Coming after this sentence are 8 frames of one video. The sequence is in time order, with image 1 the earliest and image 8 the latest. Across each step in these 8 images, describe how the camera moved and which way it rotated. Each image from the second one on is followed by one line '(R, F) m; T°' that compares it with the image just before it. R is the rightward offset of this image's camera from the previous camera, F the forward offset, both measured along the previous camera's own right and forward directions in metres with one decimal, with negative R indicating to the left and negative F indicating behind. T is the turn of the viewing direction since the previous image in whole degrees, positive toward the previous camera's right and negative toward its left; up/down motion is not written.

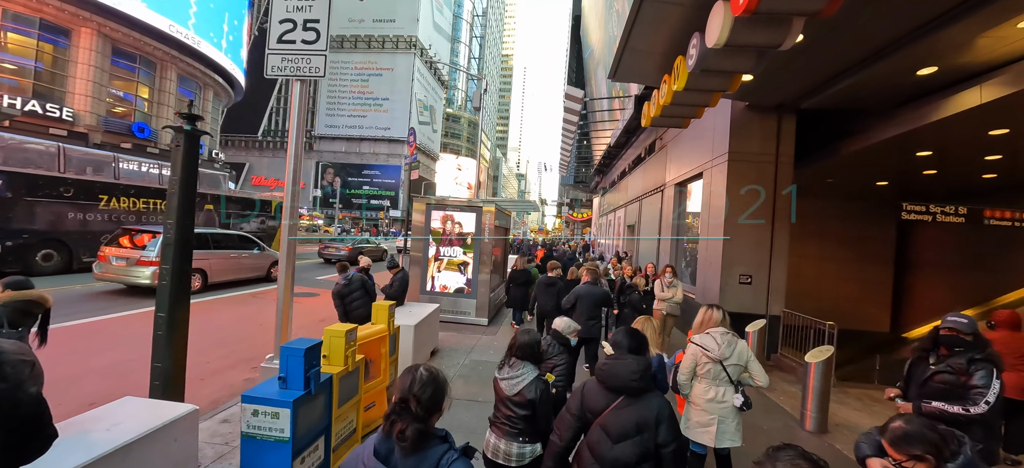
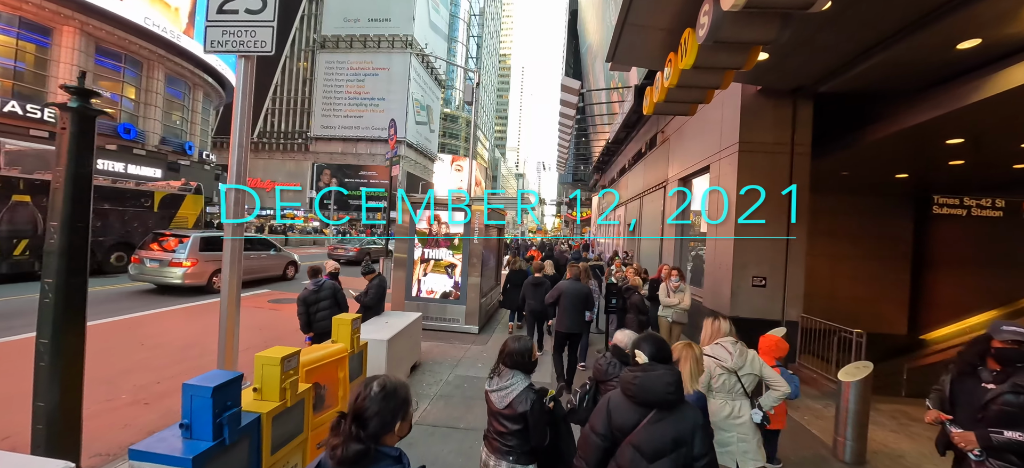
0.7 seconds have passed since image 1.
(+0.2, +0.6) m; 0°
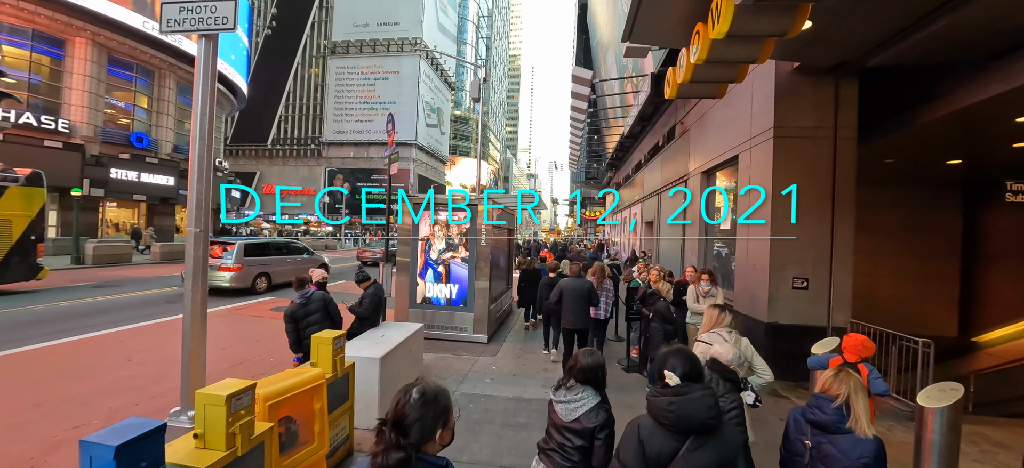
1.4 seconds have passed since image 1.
(+0.1, +0.6) m; -2°
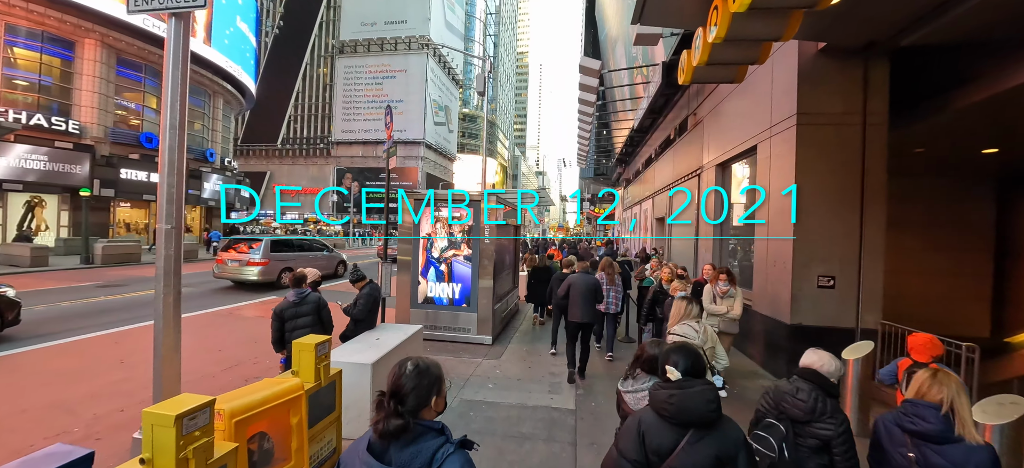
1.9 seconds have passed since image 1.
(+0.1, +0.3) m; -1°
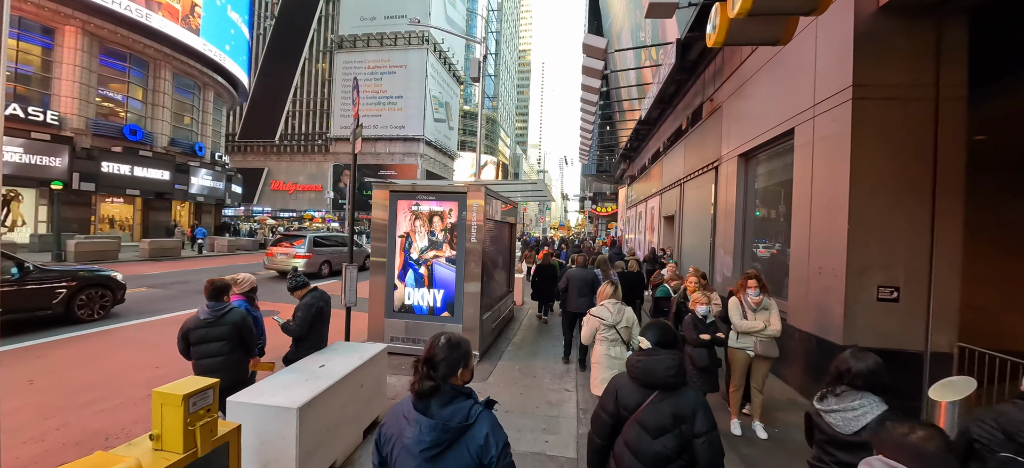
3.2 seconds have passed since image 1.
(+0.2, +1.0) m; 0°
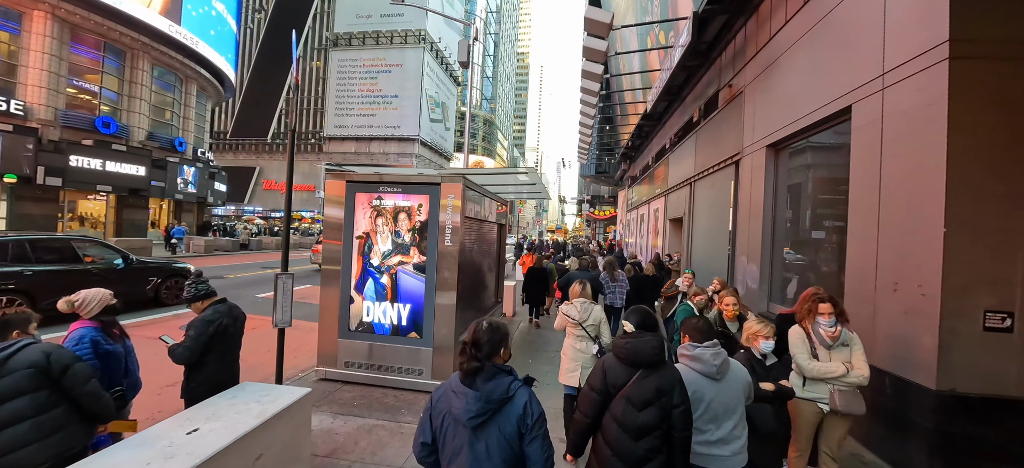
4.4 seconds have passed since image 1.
(+0.2, +1.1) m; 0°
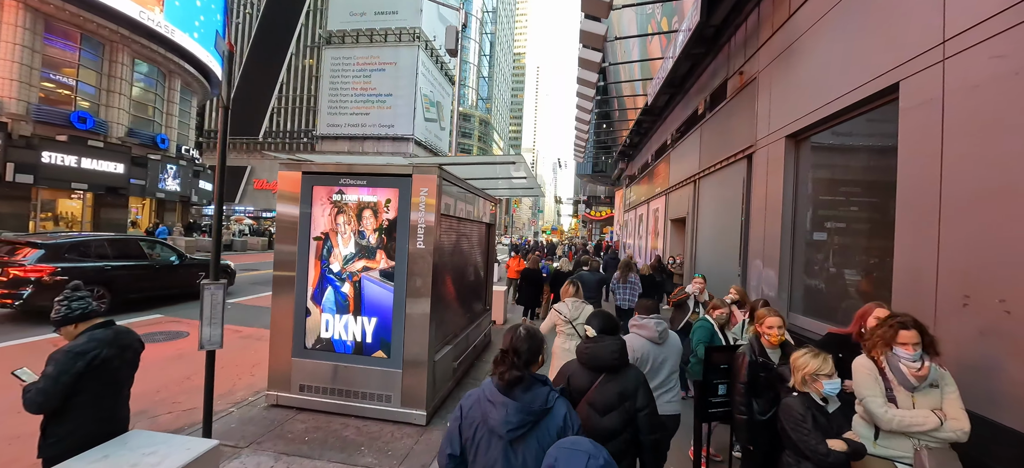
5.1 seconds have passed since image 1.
(+0.1, +0.7) m; +1°
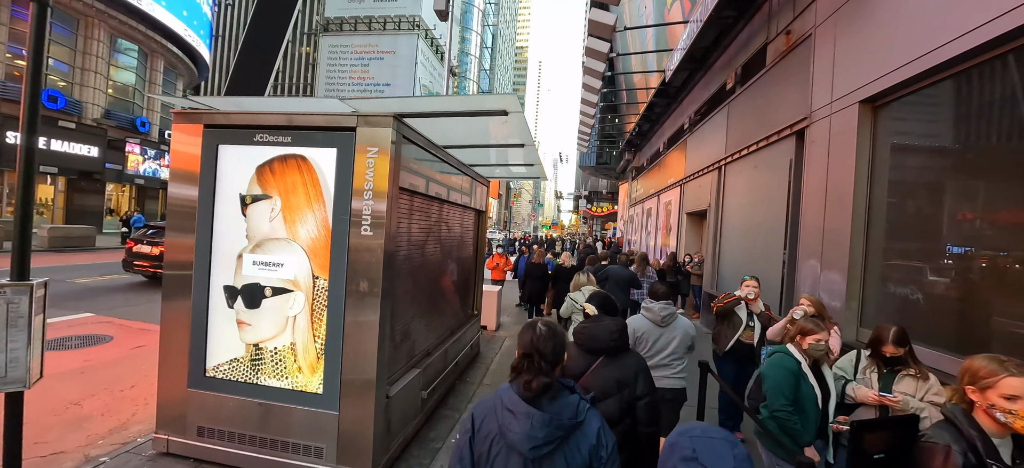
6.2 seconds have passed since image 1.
(+0.1, +1.2) m; 0°
